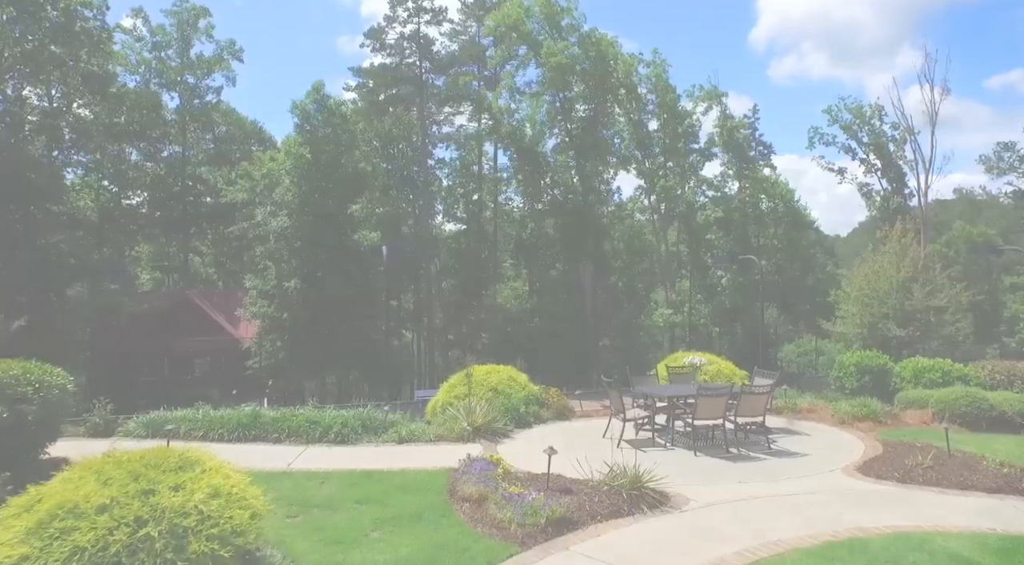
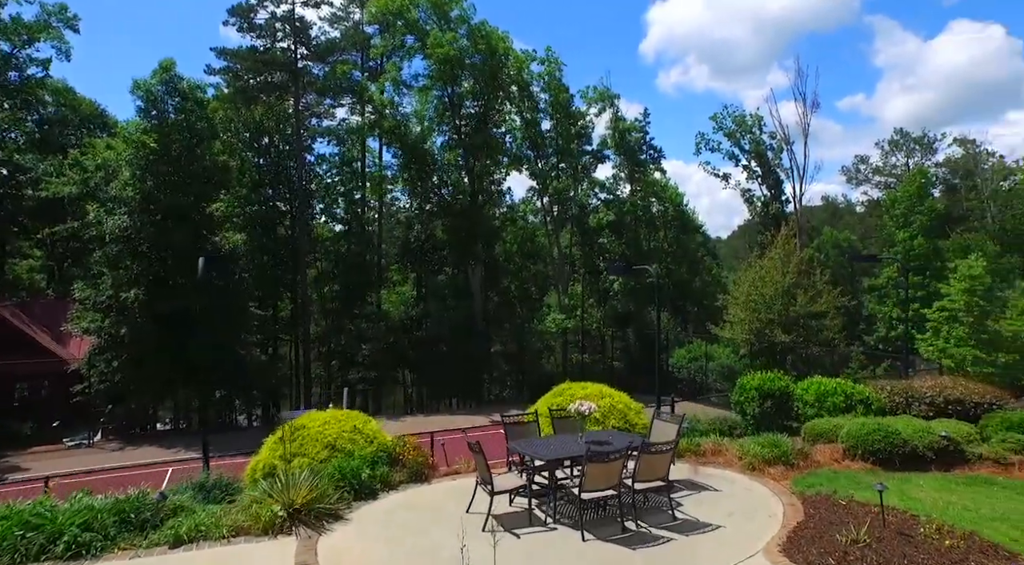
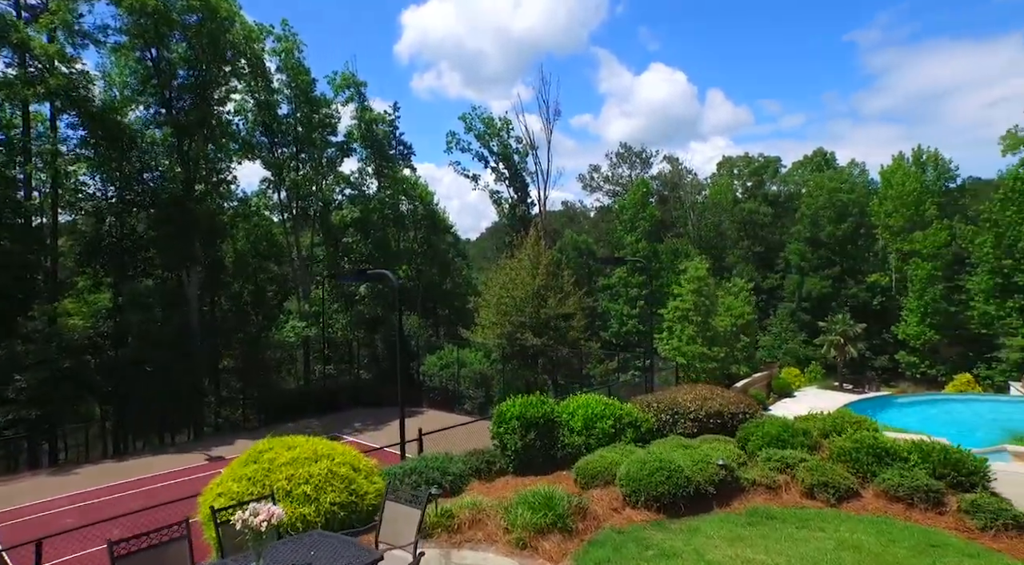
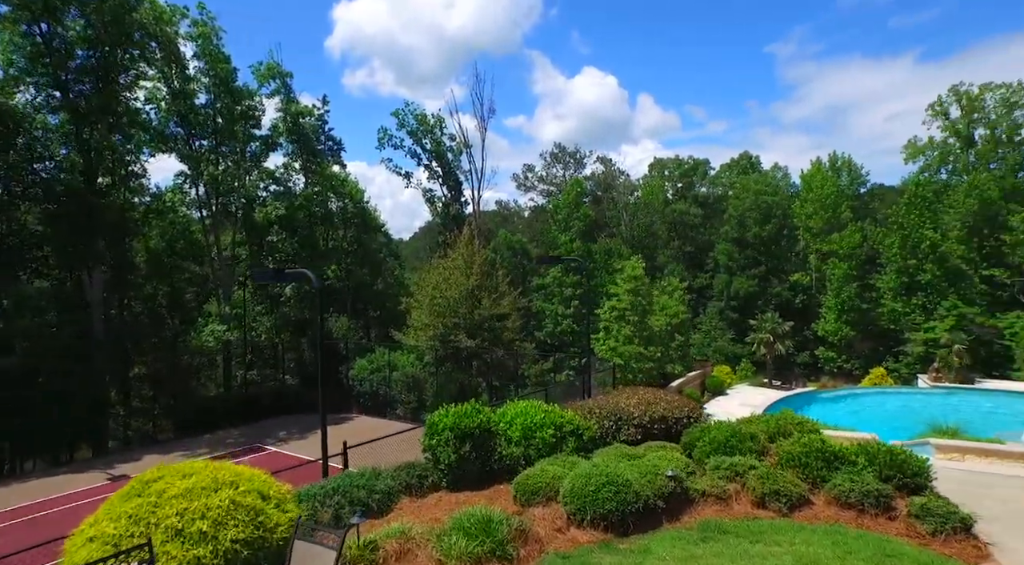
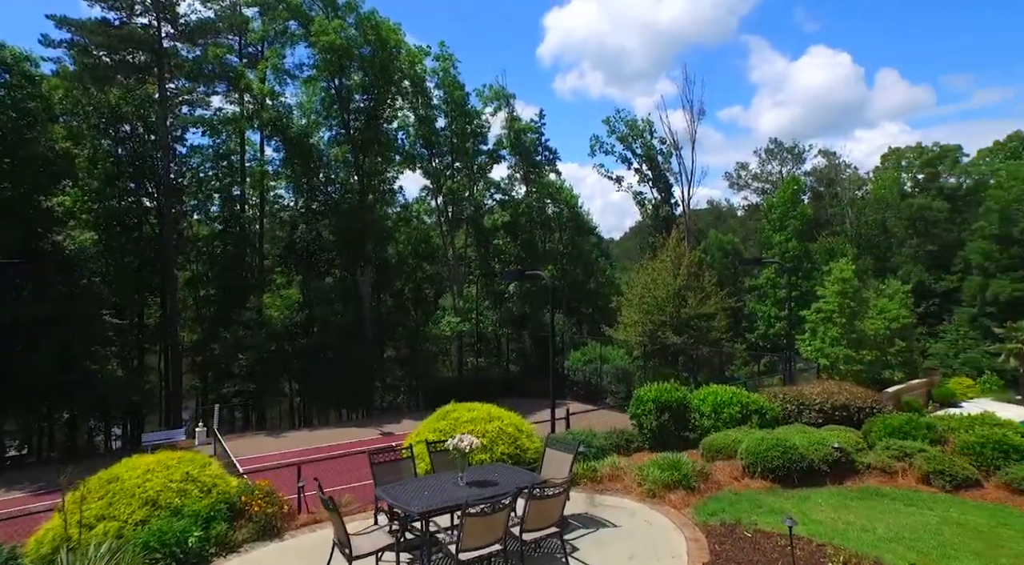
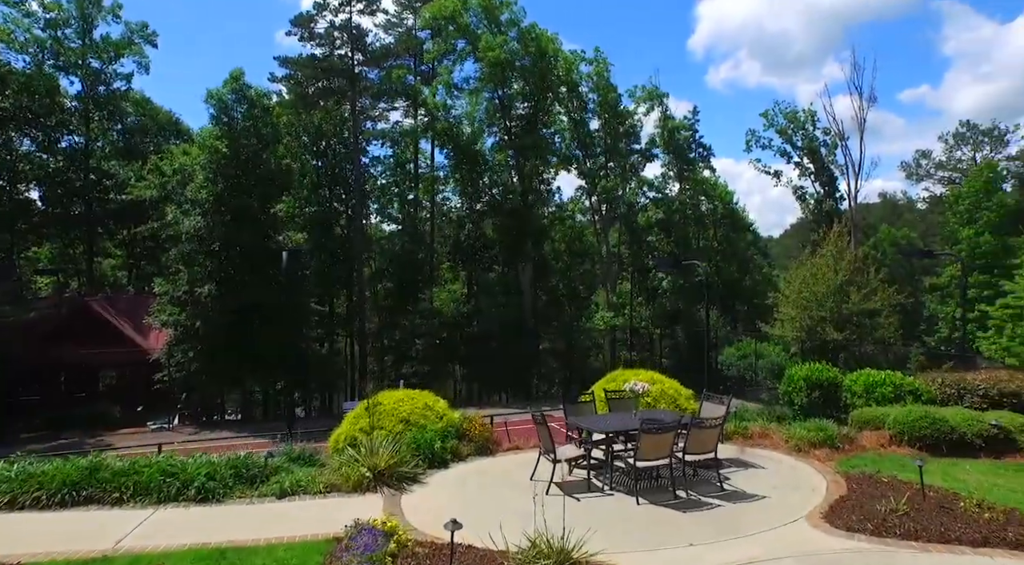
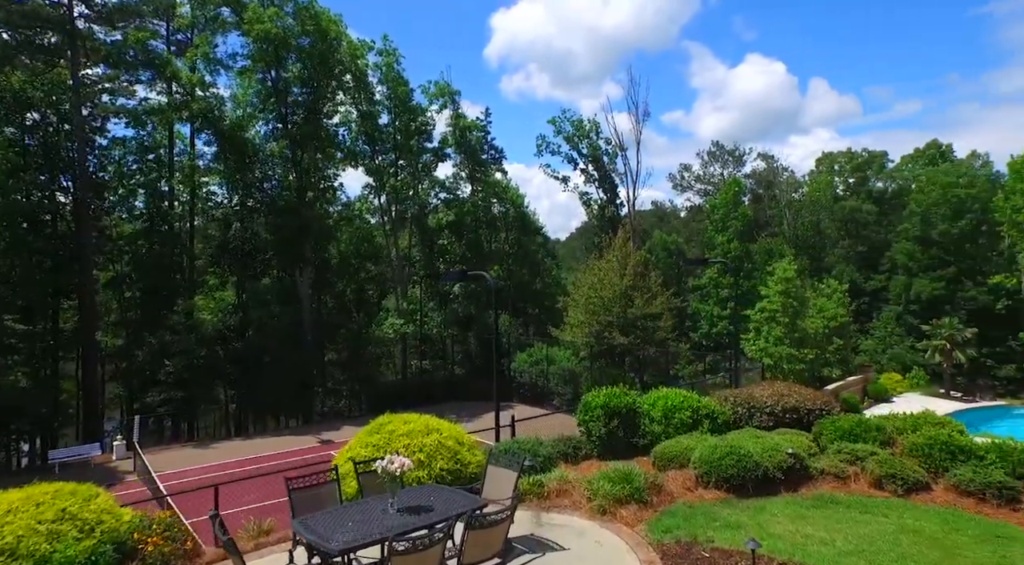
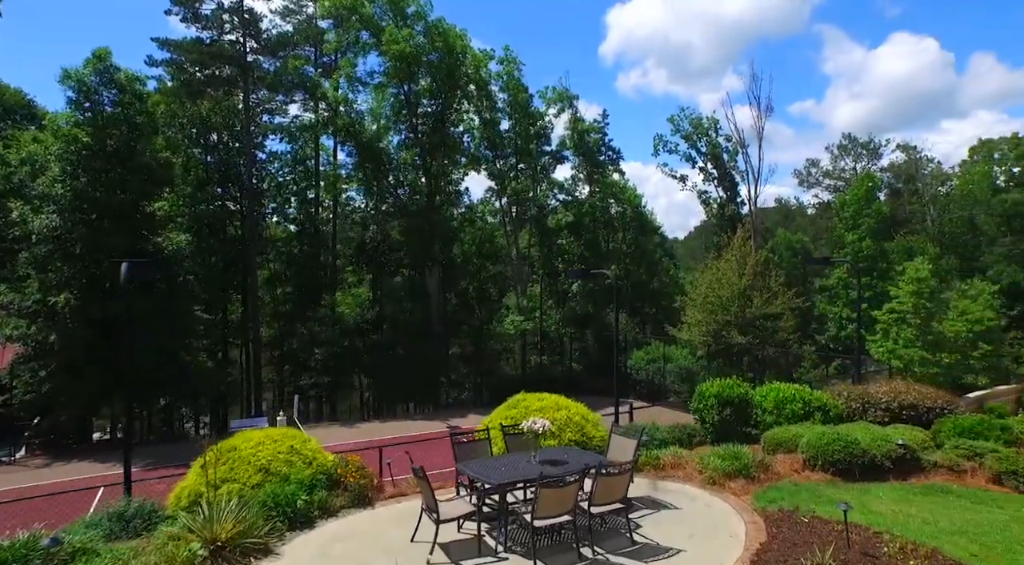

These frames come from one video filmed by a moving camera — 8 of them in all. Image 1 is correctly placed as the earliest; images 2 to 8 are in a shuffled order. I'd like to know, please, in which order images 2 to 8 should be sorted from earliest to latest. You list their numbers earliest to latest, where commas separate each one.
6, 2, 8, 5, 7, 3, 4
